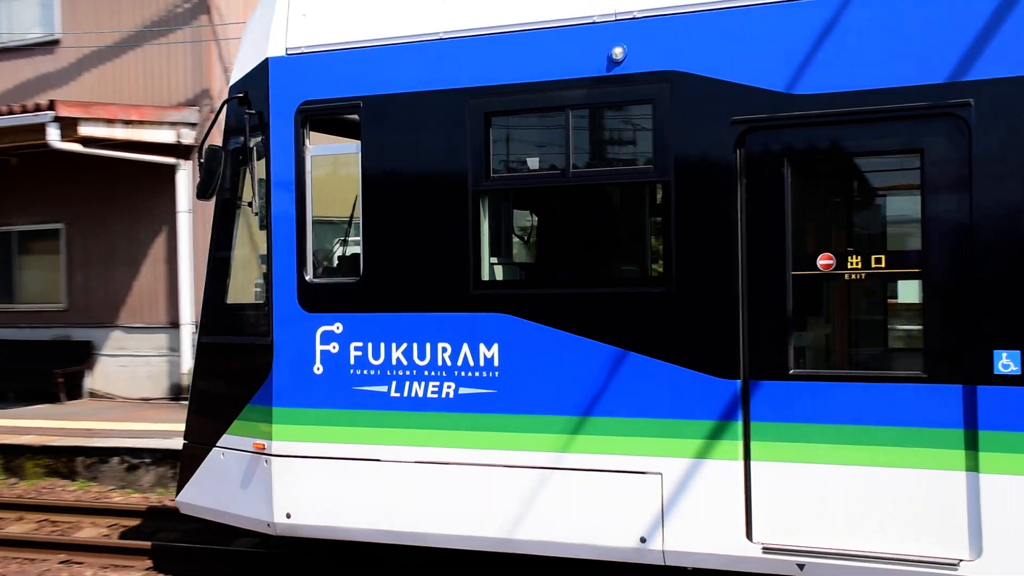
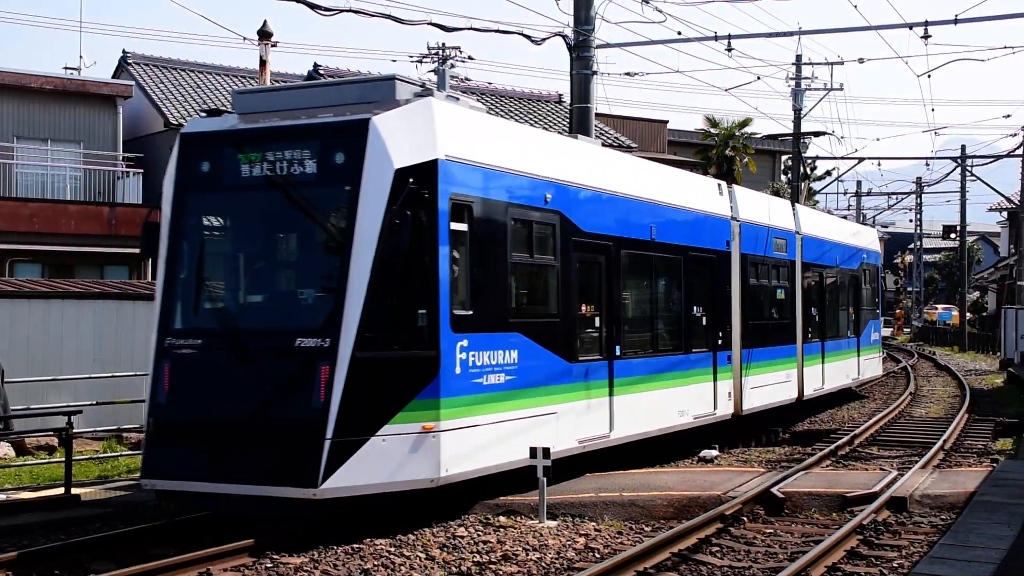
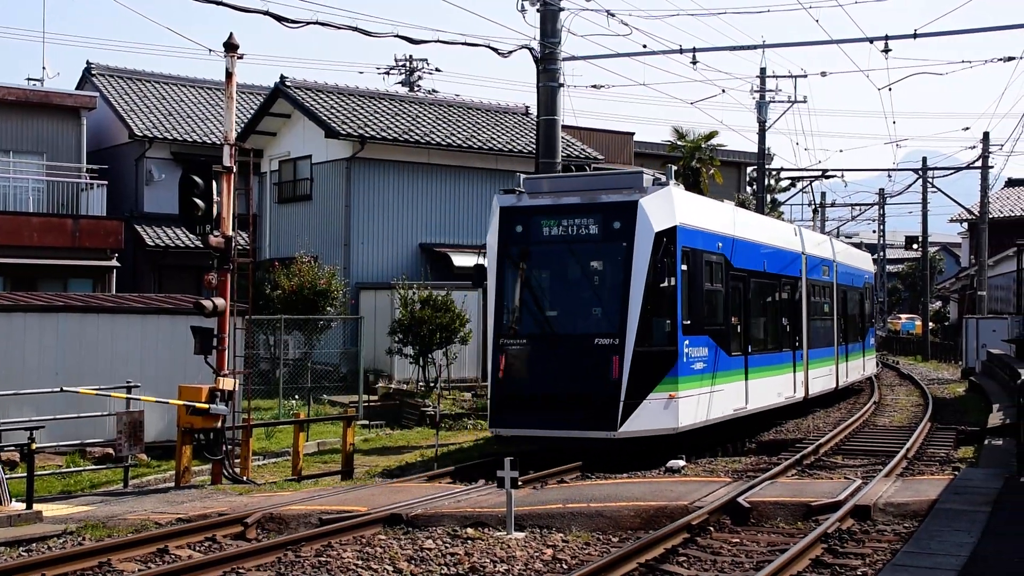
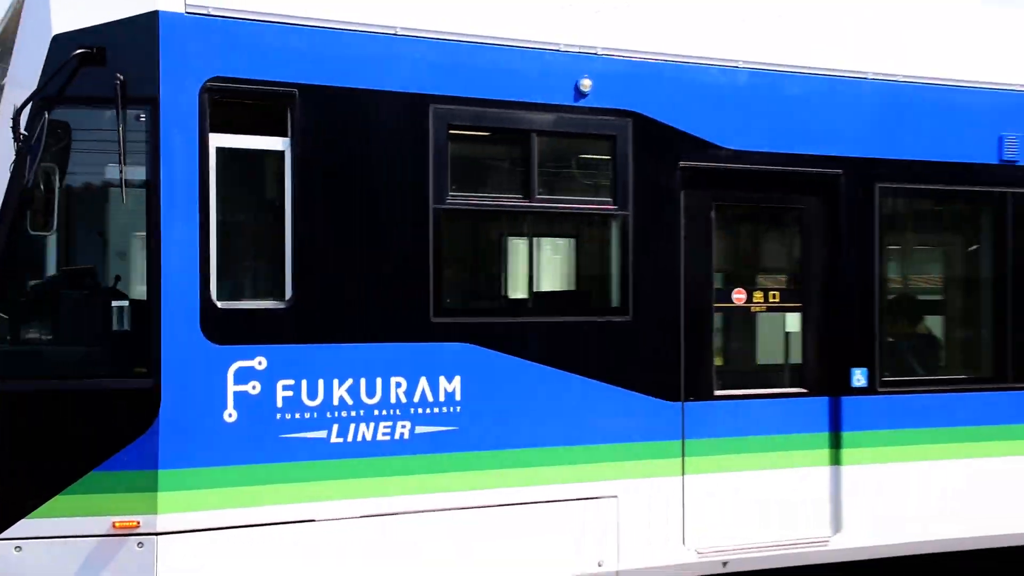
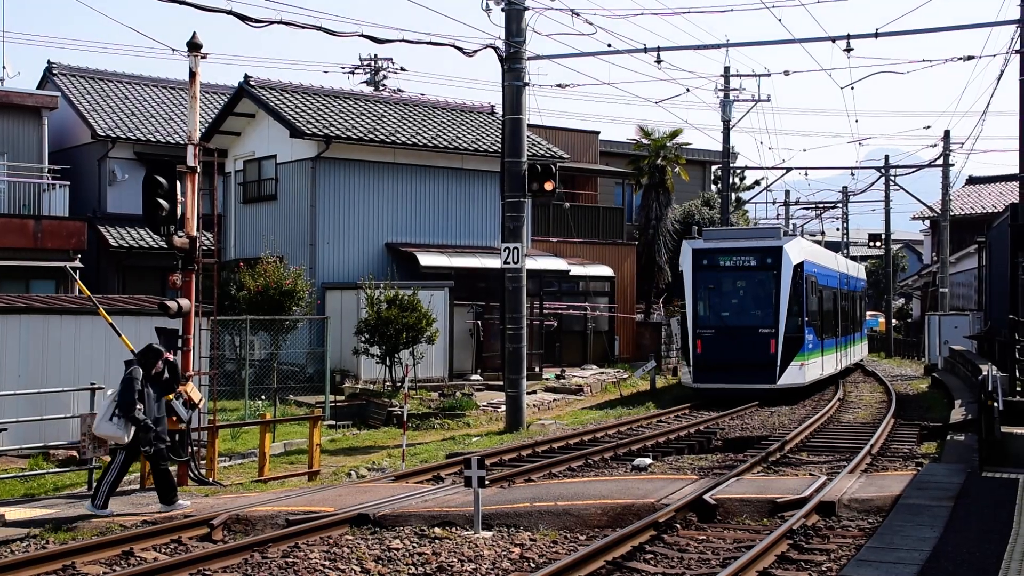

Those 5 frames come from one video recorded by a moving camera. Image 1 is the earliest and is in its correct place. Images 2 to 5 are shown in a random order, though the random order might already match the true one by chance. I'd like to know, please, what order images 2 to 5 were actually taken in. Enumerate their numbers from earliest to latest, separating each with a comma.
4, 2, 3, 5
